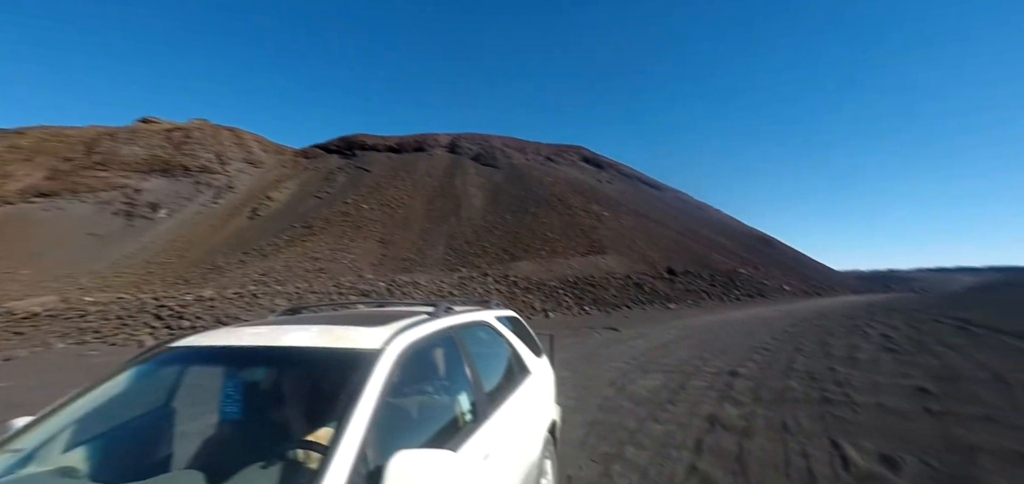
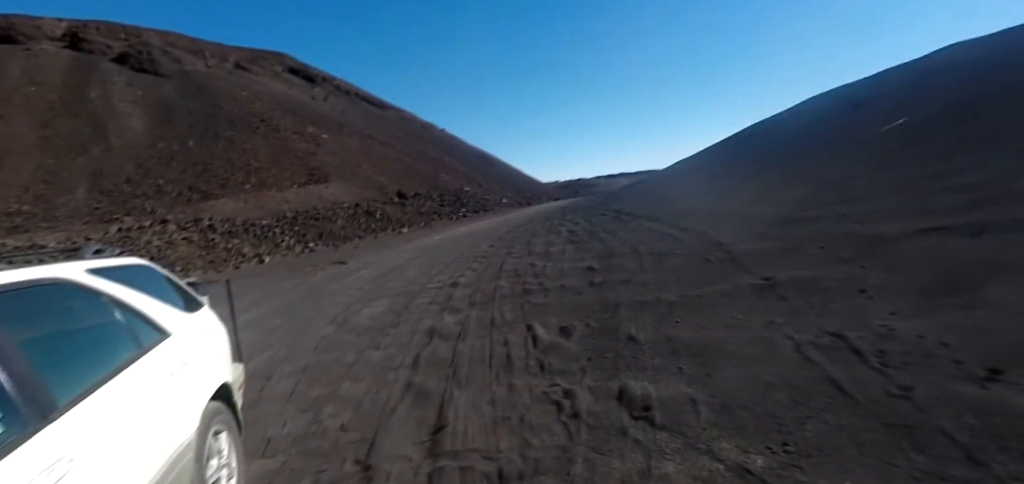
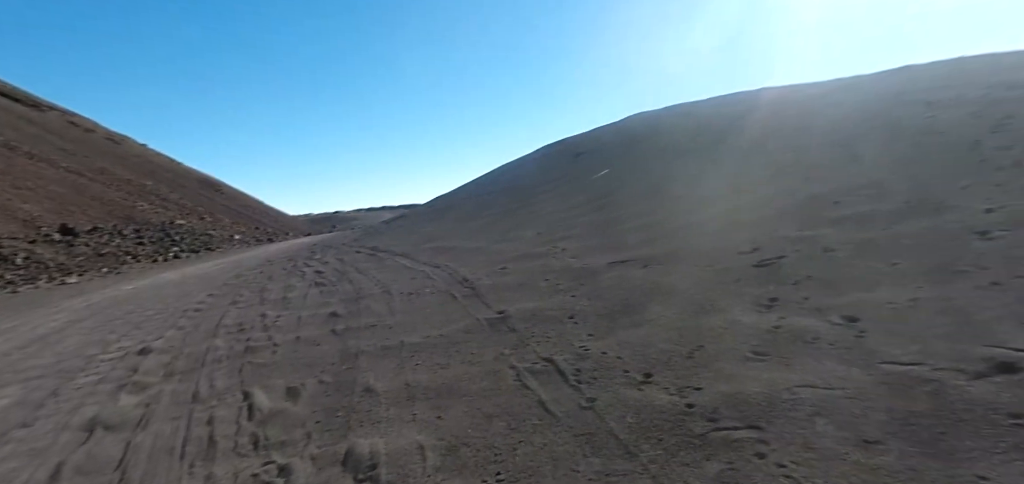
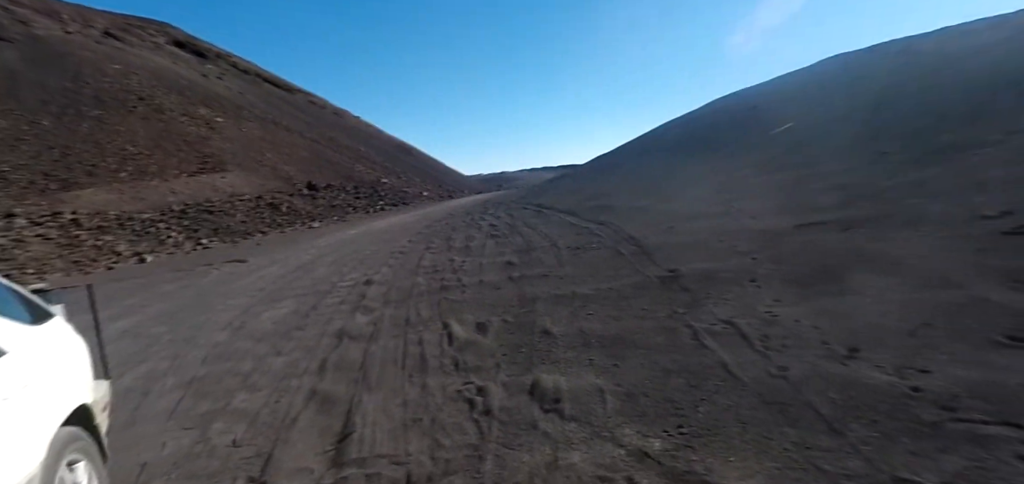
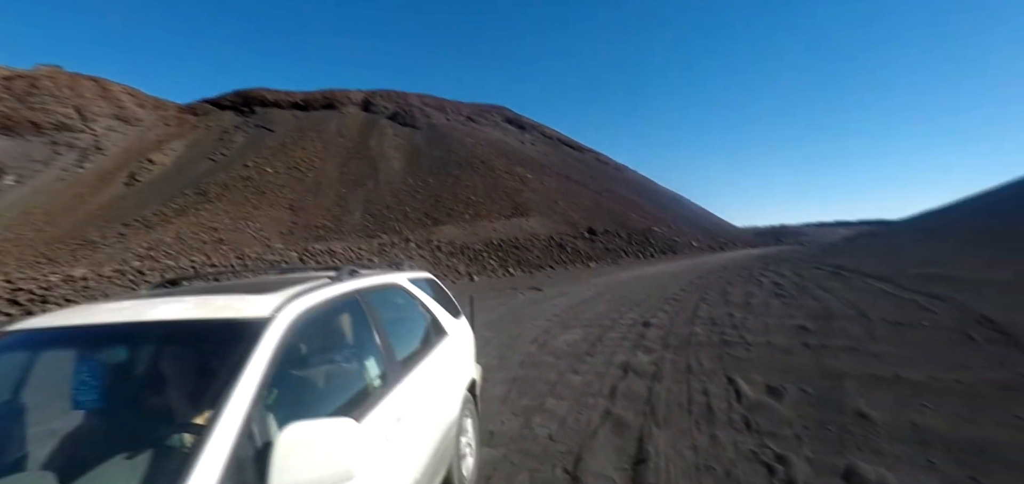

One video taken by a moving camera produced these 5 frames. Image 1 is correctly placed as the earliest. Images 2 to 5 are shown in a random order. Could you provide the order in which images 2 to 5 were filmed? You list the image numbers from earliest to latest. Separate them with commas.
5, 2, 4, 3
